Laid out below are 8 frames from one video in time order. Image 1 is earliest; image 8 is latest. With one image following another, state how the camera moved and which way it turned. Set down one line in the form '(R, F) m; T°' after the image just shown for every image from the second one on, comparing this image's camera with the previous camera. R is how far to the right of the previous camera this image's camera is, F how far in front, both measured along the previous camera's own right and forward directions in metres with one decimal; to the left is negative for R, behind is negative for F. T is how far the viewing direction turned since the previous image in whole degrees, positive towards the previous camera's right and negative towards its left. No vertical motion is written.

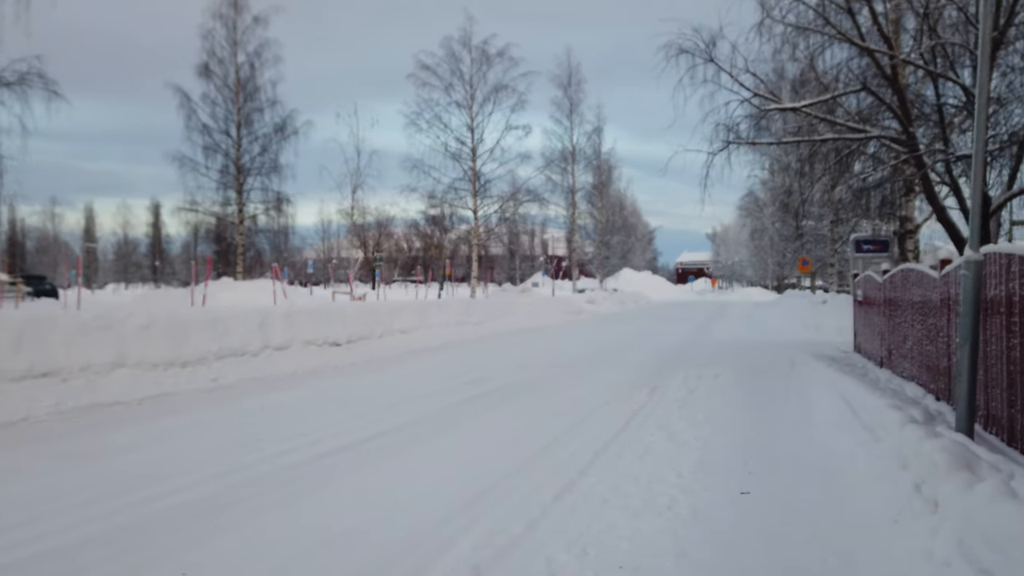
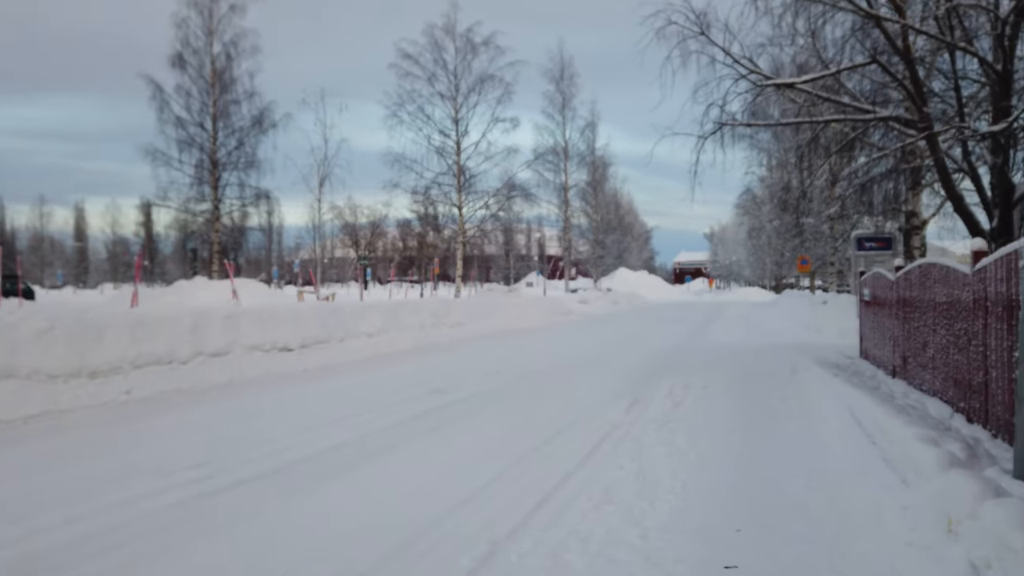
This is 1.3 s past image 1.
(+0.4, +0.8) m; 0°
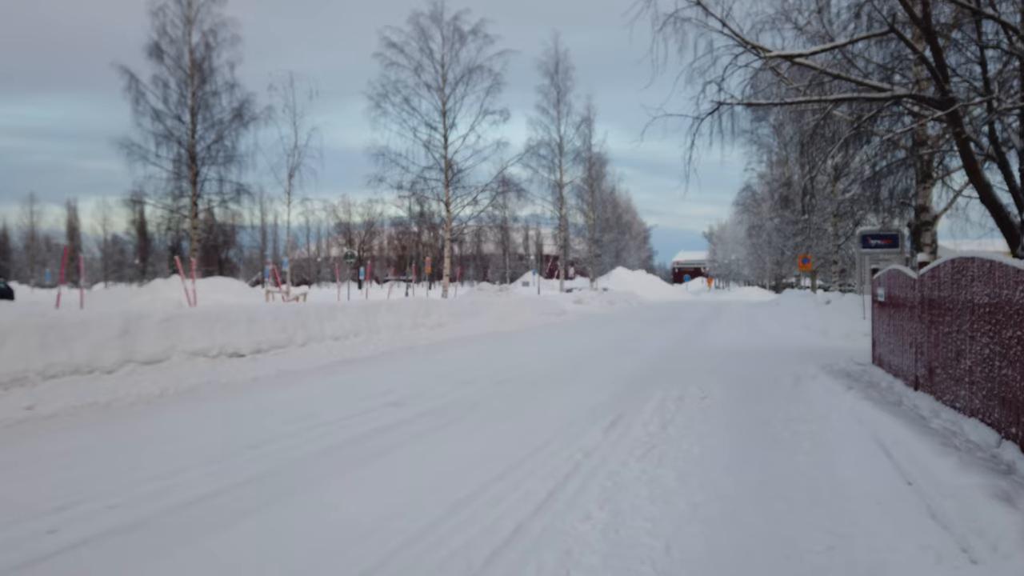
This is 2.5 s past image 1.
(+0.3, +0.7) m; 0°
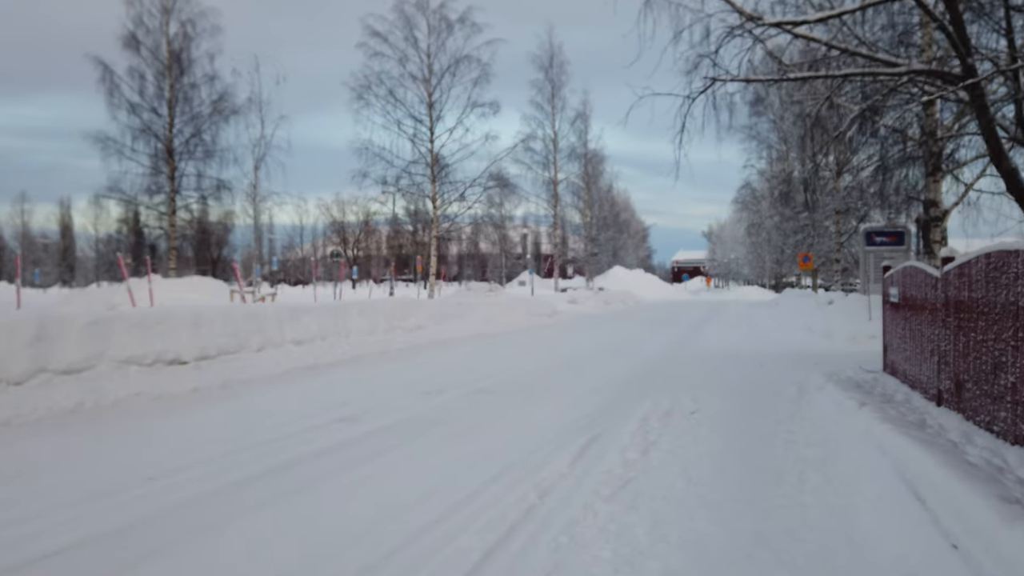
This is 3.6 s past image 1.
(+0.3, +0.7) m; 0°
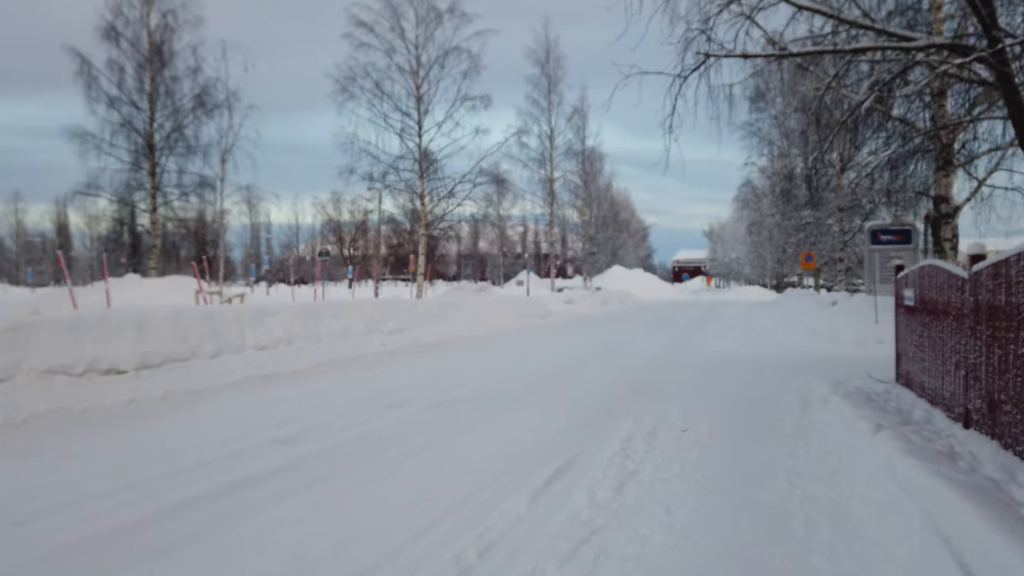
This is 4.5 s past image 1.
(+0.3, +0.6) m; 0°
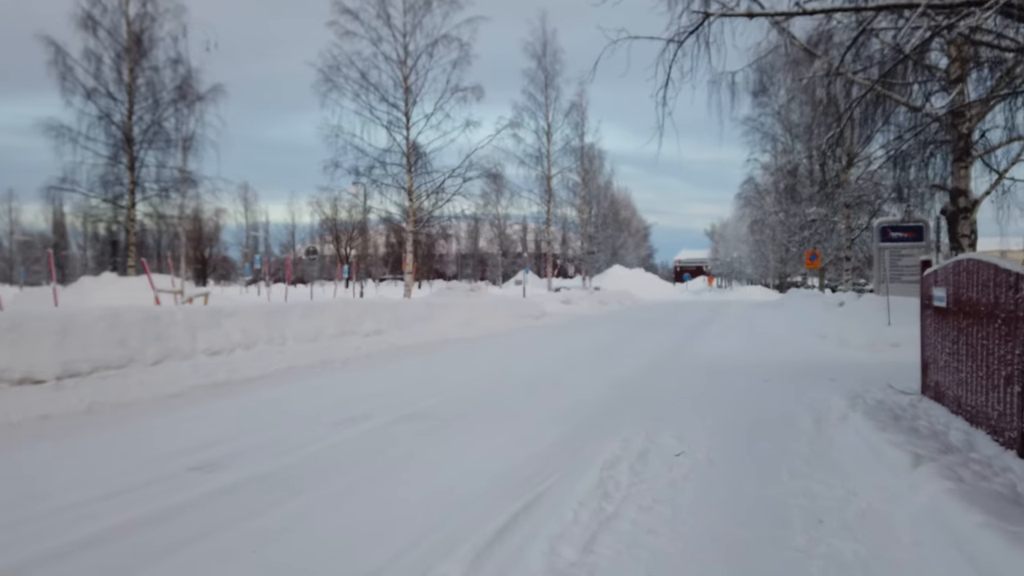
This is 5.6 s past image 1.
(+0.2, +0.7) m; 0°
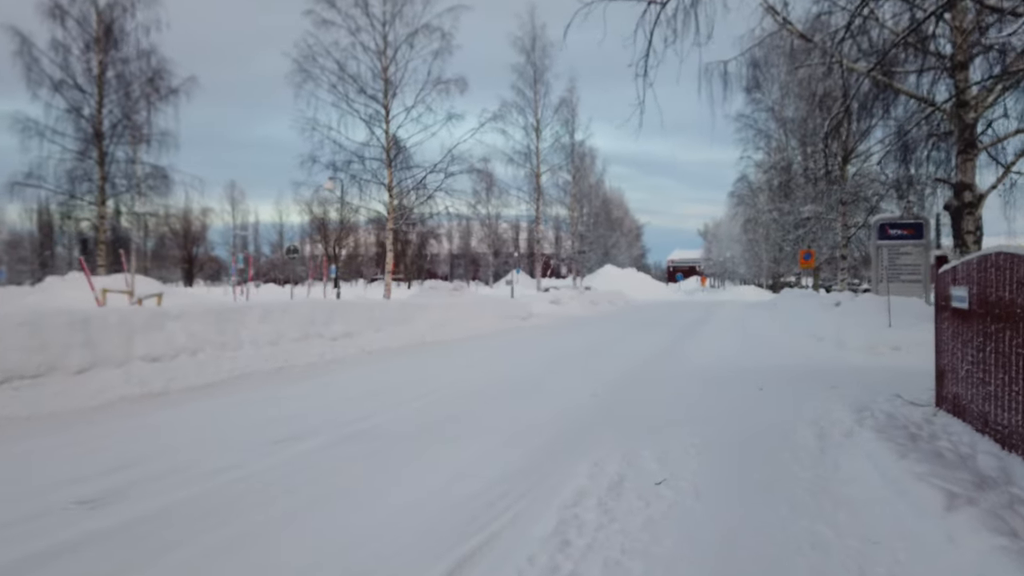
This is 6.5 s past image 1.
(+0.2, +0.6) m; +1°
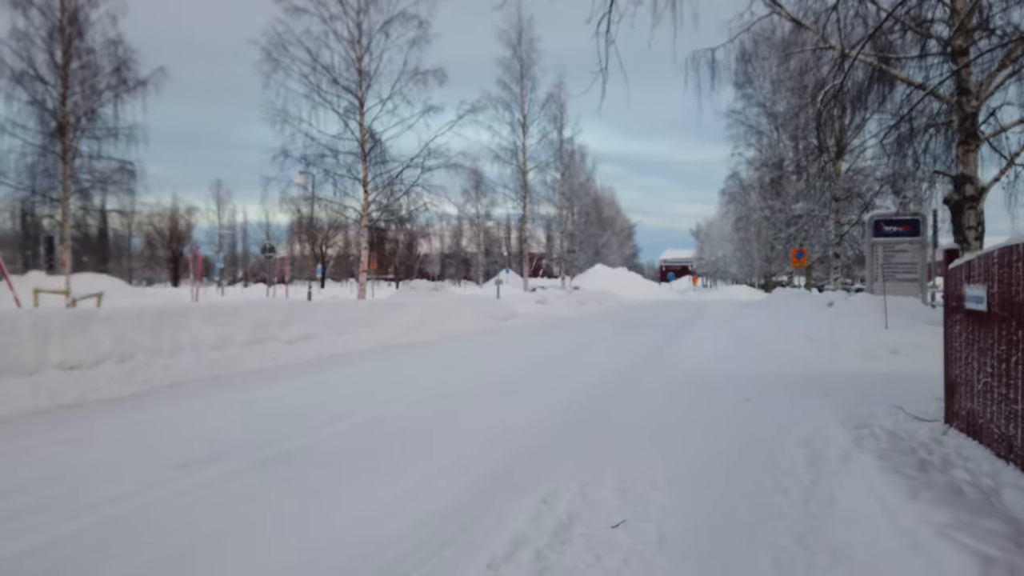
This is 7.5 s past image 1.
(+0.3, +0.6) m; +1°
